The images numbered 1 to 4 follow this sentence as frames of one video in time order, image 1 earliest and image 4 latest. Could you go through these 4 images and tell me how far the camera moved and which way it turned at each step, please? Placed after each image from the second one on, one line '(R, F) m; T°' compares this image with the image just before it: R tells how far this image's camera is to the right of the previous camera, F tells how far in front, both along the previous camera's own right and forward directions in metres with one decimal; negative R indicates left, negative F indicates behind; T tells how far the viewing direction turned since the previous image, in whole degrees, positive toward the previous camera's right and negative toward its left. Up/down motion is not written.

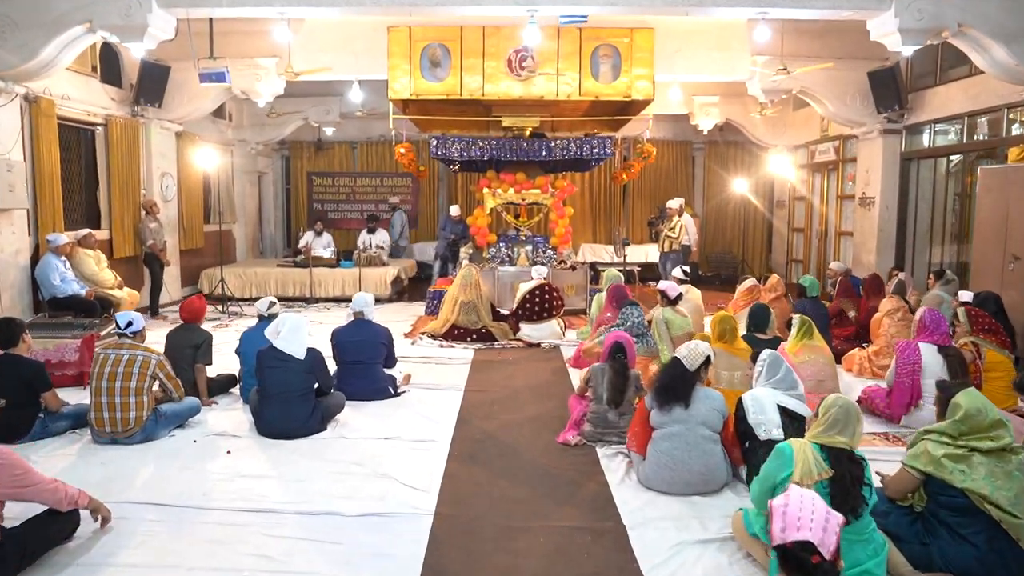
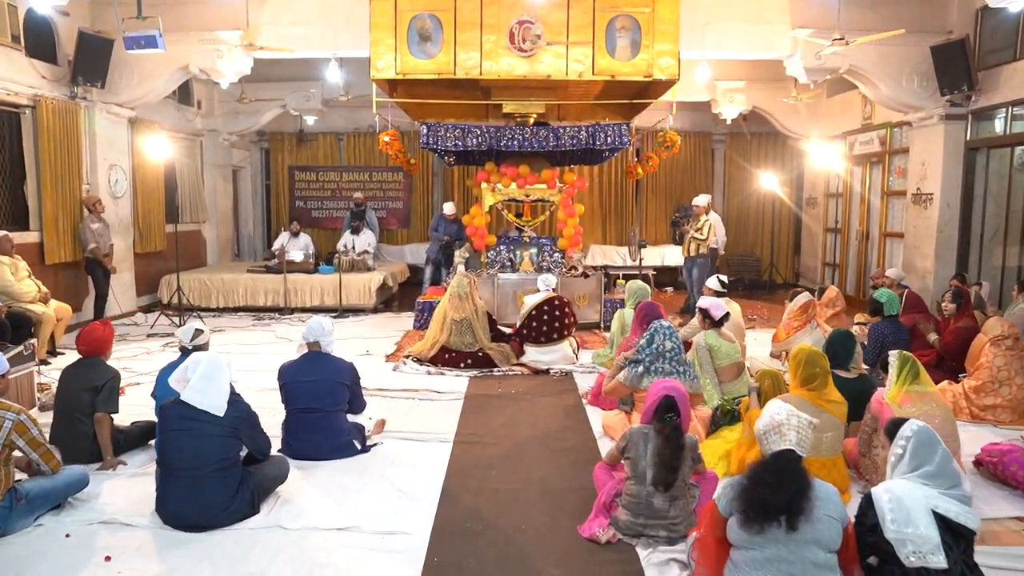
(0.0, +1.2) m; 0°
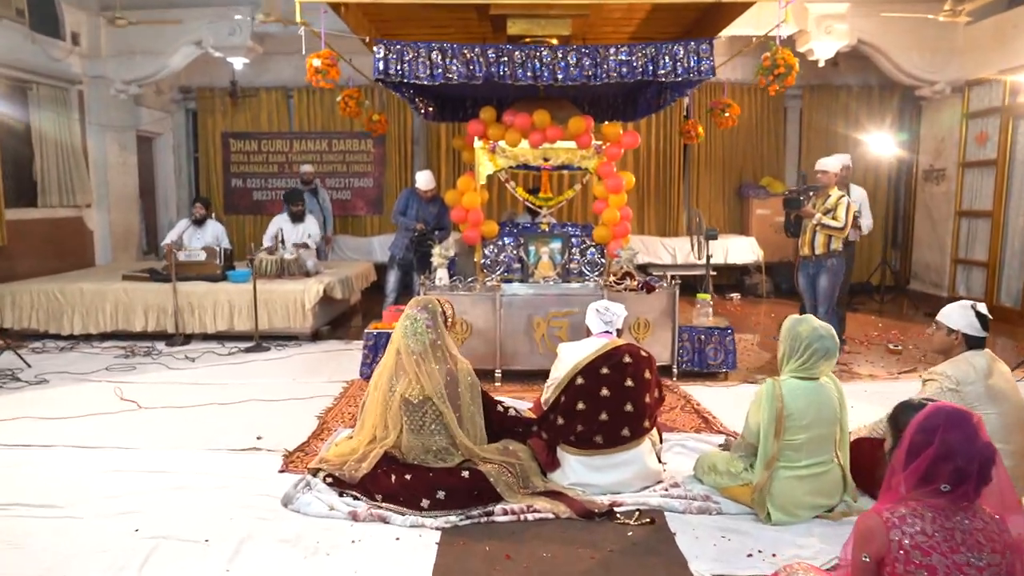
(-0.1, +3.1) m; 0°
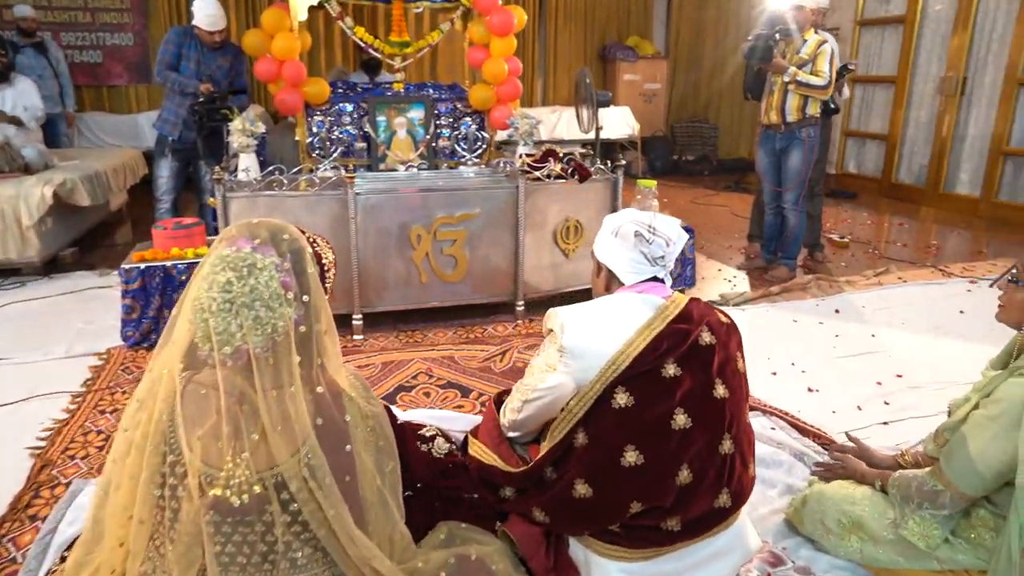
(-0.2, +1.7) m; +14°
